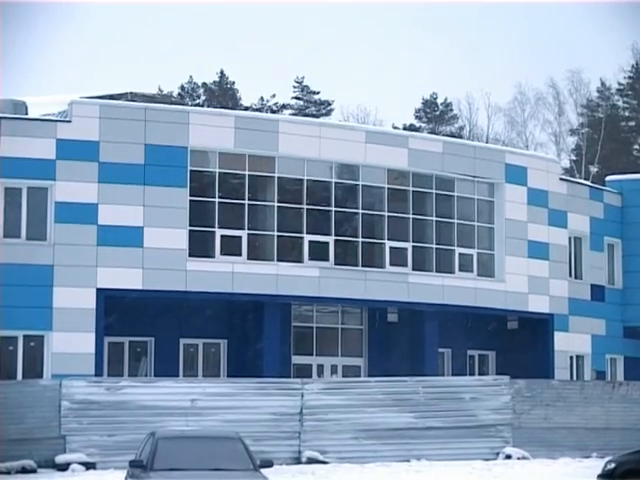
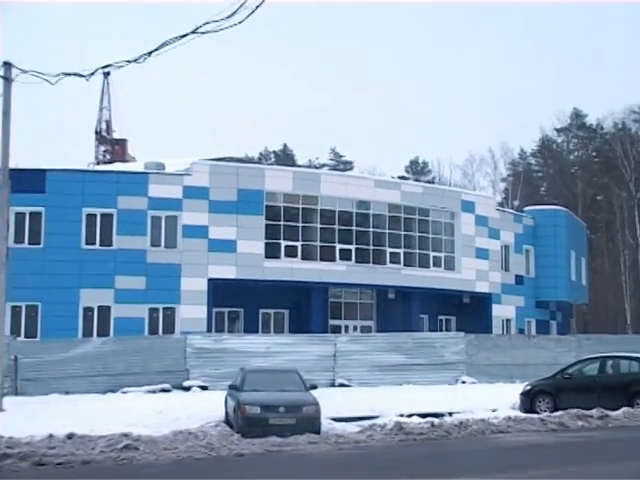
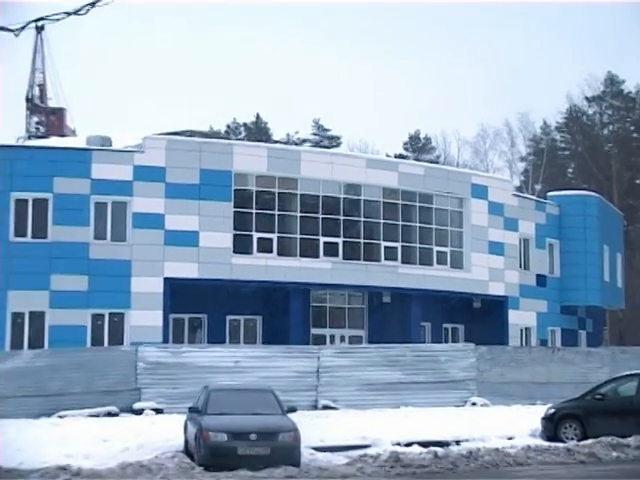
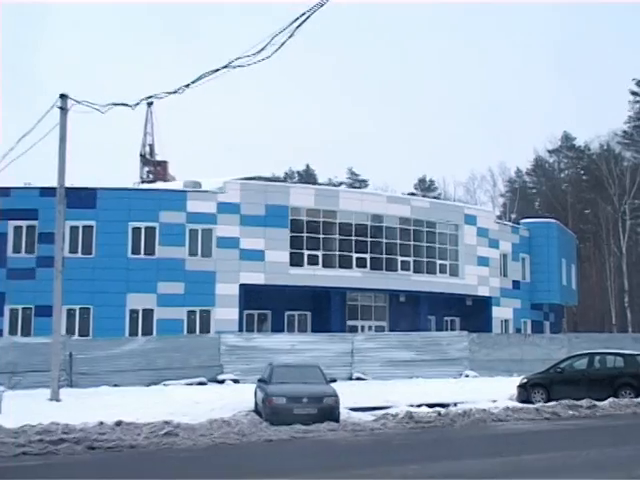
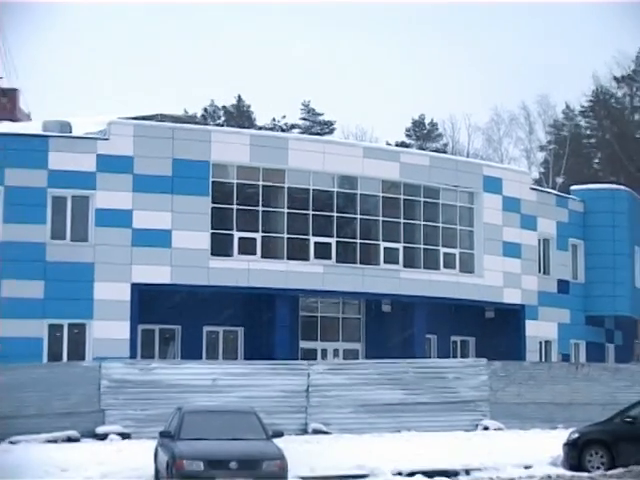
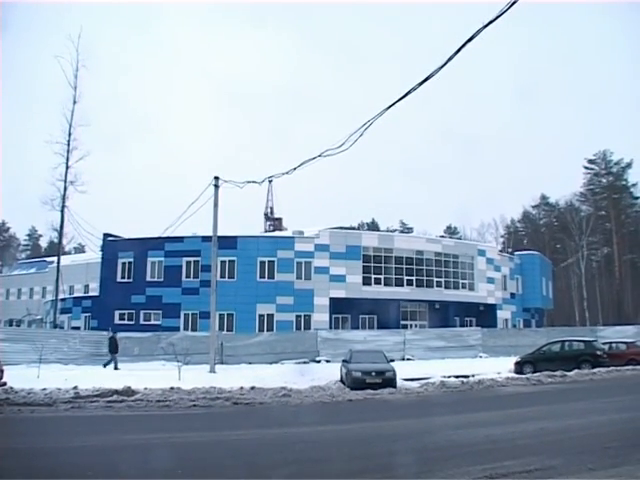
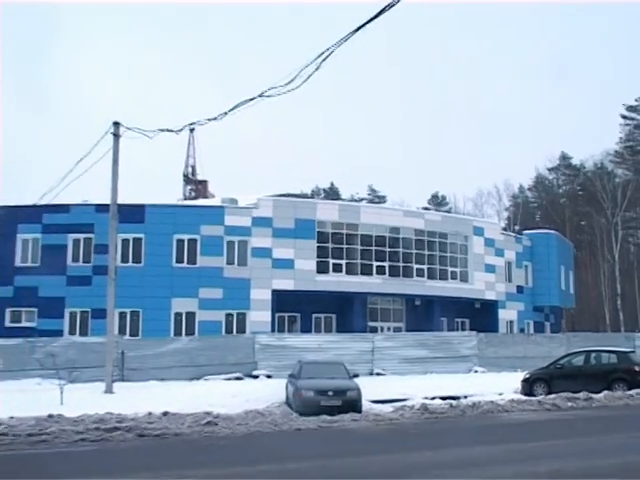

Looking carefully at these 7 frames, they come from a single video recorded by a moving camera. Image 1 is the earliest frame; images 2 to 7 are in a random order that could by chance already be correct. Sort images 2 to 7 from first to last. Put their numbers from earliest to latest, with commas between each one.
5, 3, 2, 4, 7, 6
